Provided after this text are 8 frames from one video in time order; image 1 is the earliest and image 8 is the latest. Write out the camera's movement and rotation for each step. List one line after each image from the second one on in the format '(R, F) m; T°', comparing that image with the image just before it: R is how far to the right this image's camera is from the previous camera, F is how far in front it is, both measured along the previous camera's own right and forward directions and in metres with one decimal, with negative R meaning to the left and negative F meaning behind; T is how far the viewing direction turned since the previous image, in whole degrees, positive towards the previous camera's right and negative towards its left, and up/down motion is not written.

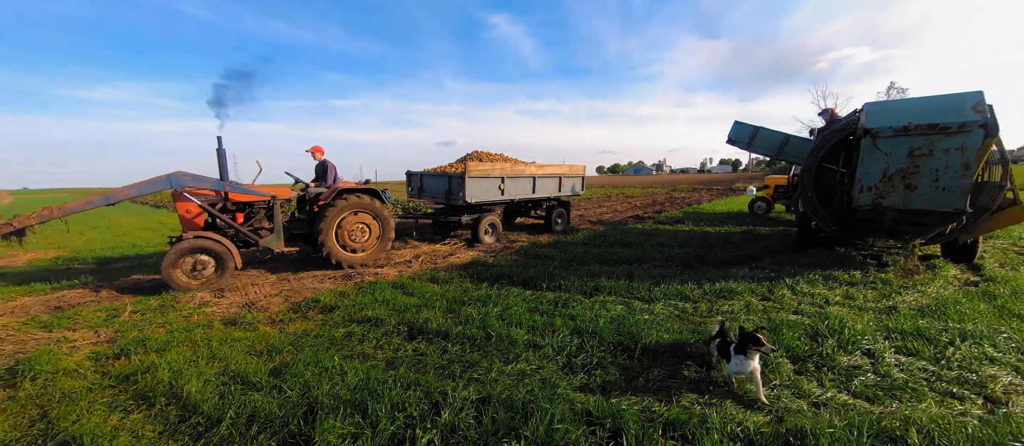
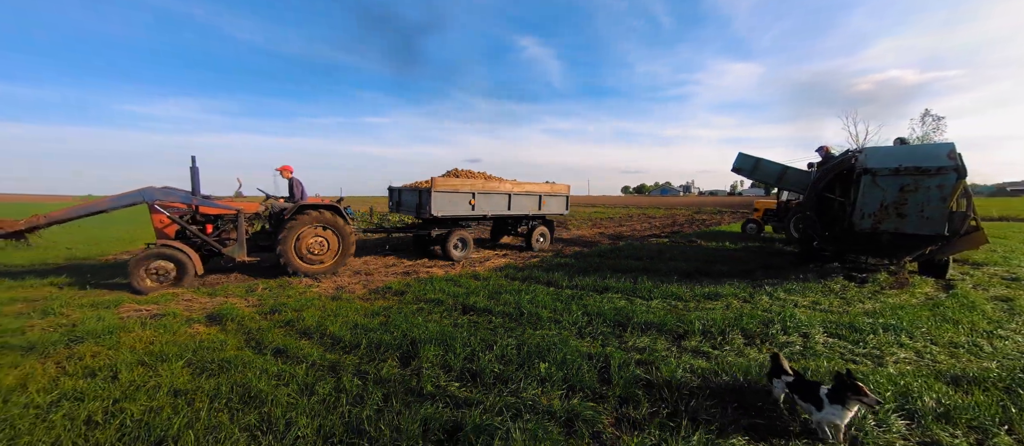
(-0.1, -1.5) m; -3°
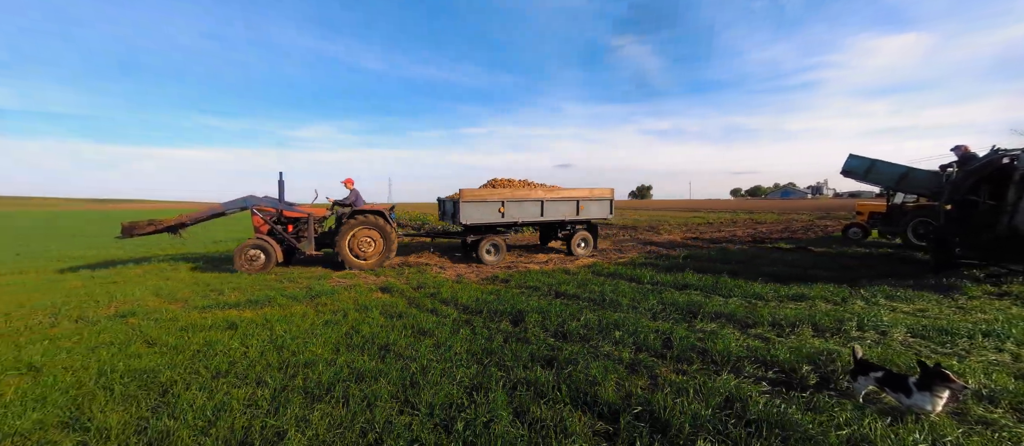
(+0.1, -1.3) m; -14°
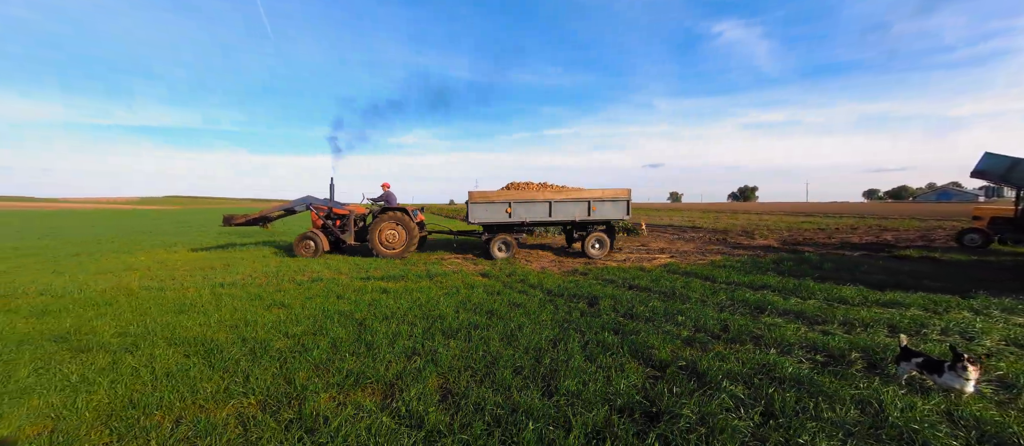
(+0.1, -1.1) m; -12°
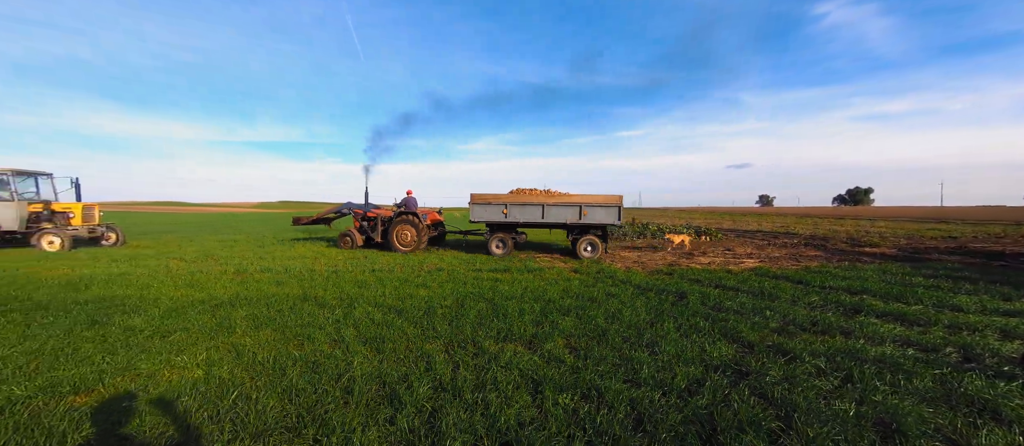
(-0.4, -1.1) m; -10°
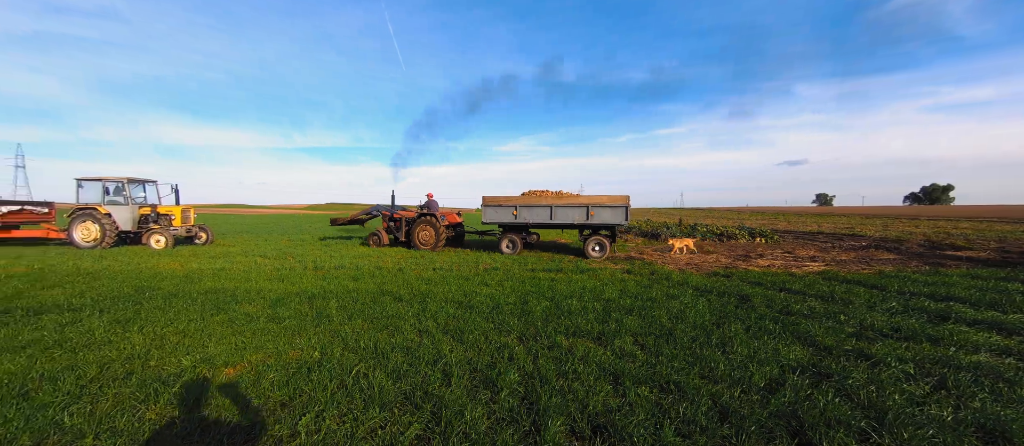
(-0.3, -0.3) m; -6°
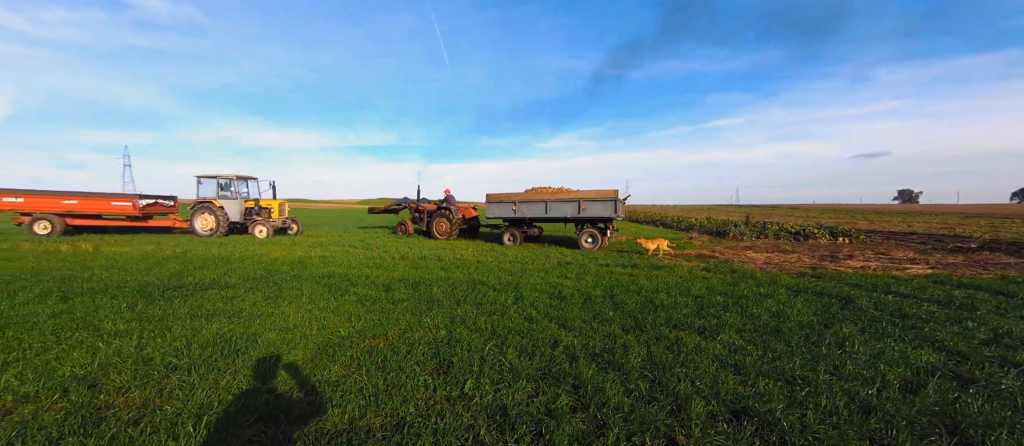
(-0.6, -0.2) m; -7°
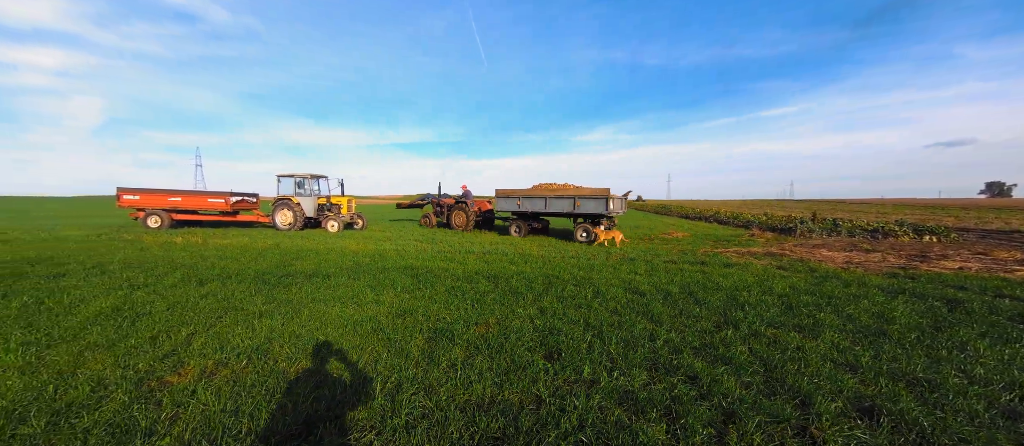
(-0.5, -0.2) m; -6°
